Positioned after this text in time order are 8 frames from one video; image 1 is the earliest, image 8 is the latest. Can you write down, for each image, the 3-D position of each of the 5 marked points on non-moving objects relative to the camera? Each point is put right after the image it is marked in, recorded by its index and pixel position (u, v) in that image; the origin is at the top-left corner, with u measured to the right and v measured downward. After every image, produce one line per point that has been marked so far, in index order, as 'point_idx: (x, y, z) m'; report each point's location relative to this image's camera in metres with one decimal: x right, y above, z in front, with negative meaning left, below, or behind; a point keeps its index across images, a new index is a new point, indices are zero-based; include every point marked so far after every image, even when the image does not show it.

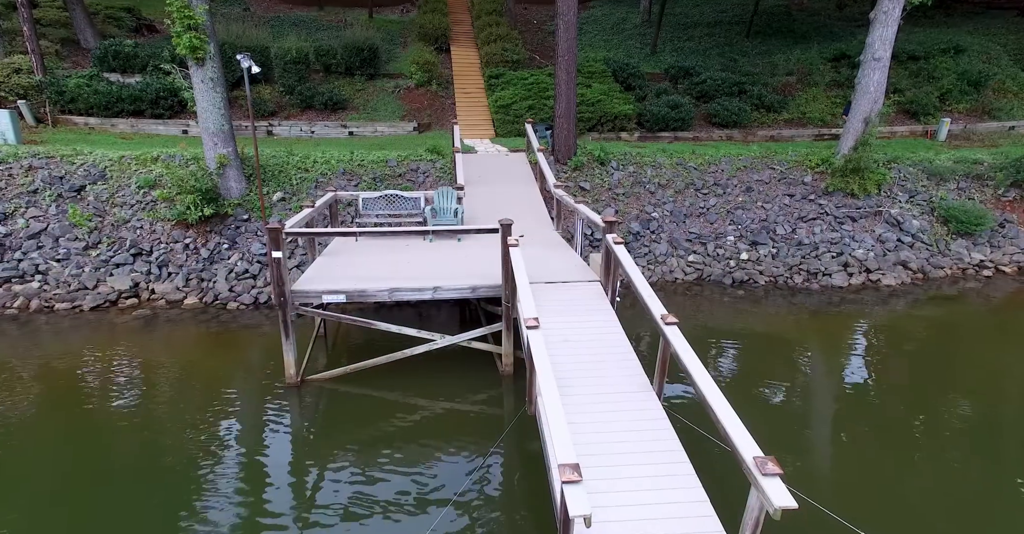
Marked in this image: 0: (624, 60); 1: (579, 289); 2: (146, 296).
0: (+3.3, +6.0, +15.3) m
1: (+0.8, -0.2, +5.8) m
2: (-5.6, -0.4, +8.1) m
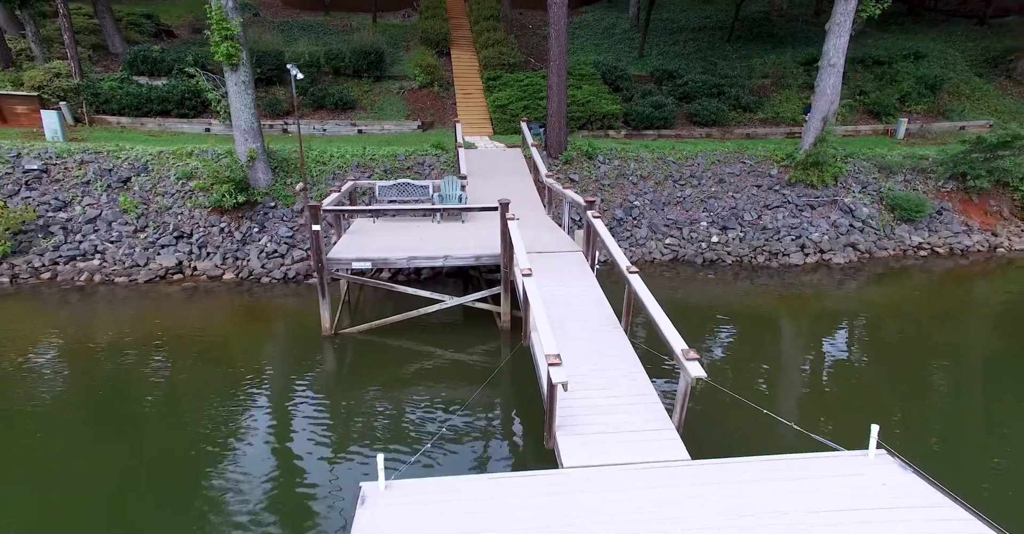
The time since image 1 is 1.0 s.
0: (+3.2, +6.4, +16.5) m
1: (+0.7, +0.1, +7.0) m
2: (-5.6, -0.1, +9.2) m
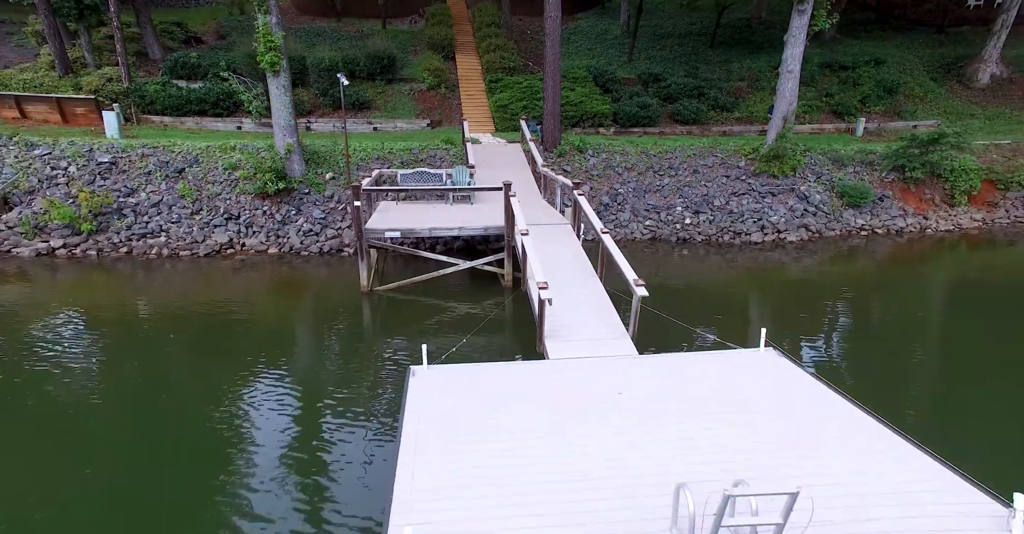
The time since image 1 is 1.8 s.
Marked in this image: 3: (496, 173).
0: (+3.1, +6.9, +18.2) m
1: (+0.7, +0.6, +8.7) m
2: (-5.6, +0.4, +10.9) m
3: (-0.4, +2.1, +11.9) m
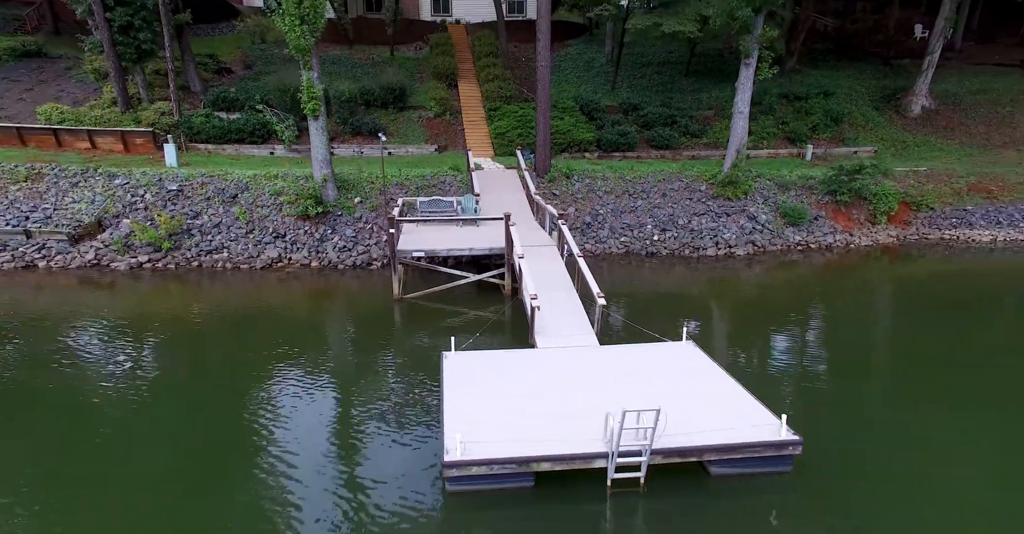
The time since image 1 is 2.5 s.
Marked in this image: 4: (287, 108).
0: (+3.0, +6.7, +20.6) m
1: (+0.7, +0.3, +11.2) m
2: (-5.7, +0.2, +13.3) m
3: (-0.4, +1.9, +14.3) m
4: (-8.0, +5.7, +18.7) m
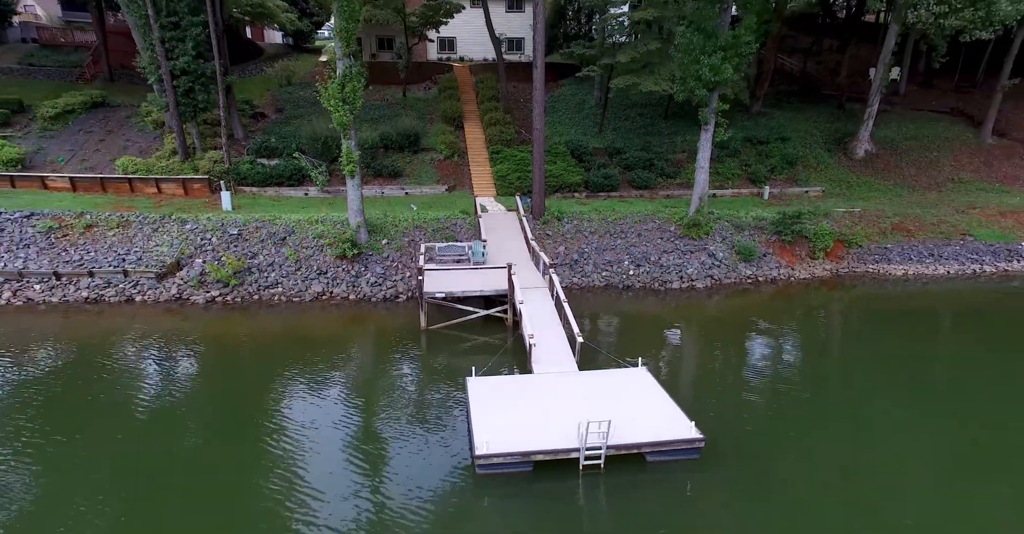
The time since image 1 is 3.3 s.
0: (+3.0, +5.7, +23.7) m
1: (+0.8, -0.6, +14.2) m
2: (-5.6, -0.8, +16.3) m
3: (-0.4, +0.9, +17.4) m
4: (-8.0, +4.7, +21.7) m
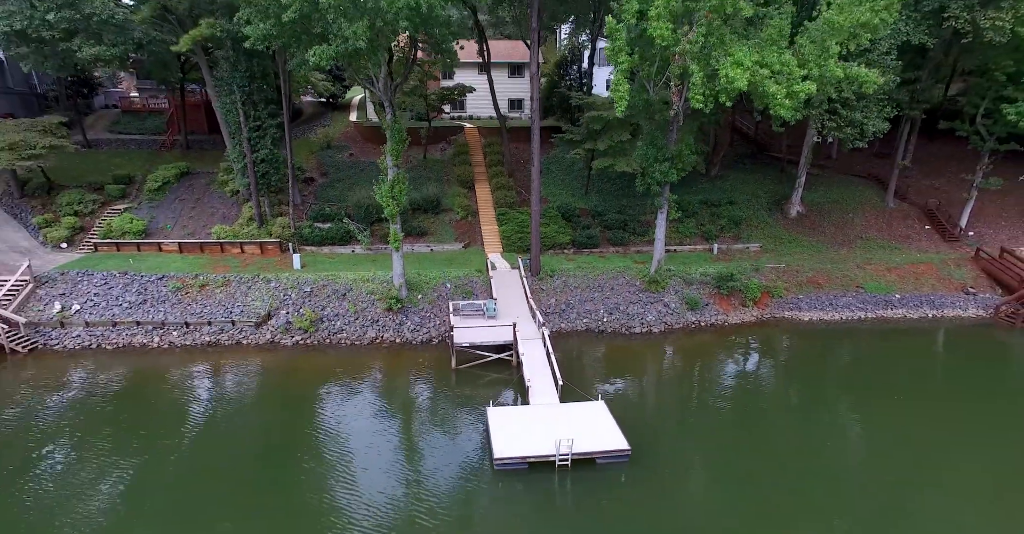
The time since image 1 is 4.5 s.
0: (+3.1, +3.6, +29.5) m
1: (+0.9, -2.8, +20.1) m
2: (-5.5, -3.0, +22.2) m
3: (-0.3, -1.2, +23.2) m
4: (-7.9, +2.6, +27.5) m
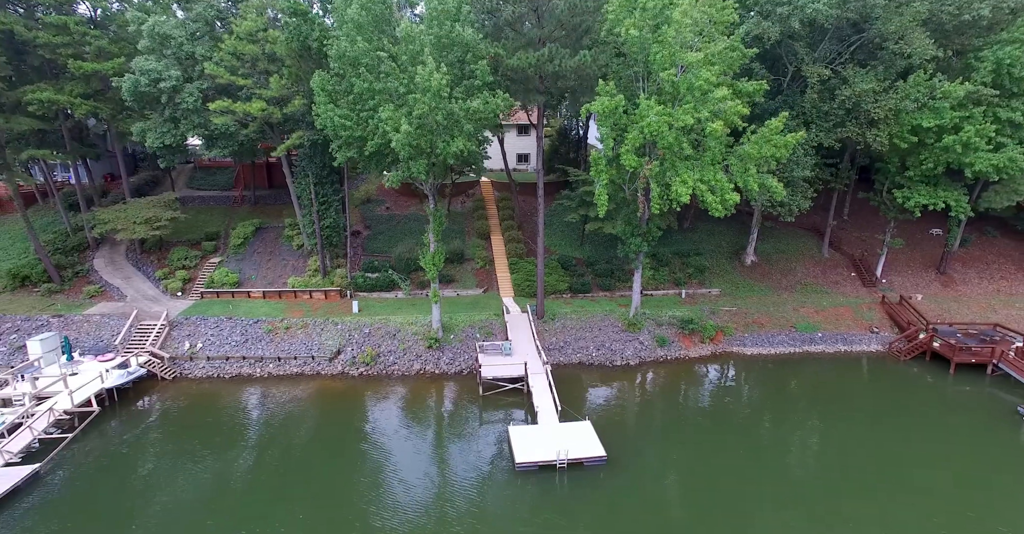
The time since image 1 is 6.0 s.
0: (+3.8, +1.0, +36.6) m
1: (+1.5, -5.4, +27.2) m
2: (-4.9, -5.6, +29.3) m
3: (+0.4, -3.9, +30.3) m
4: (-7.3, 0.0, +34.7) m
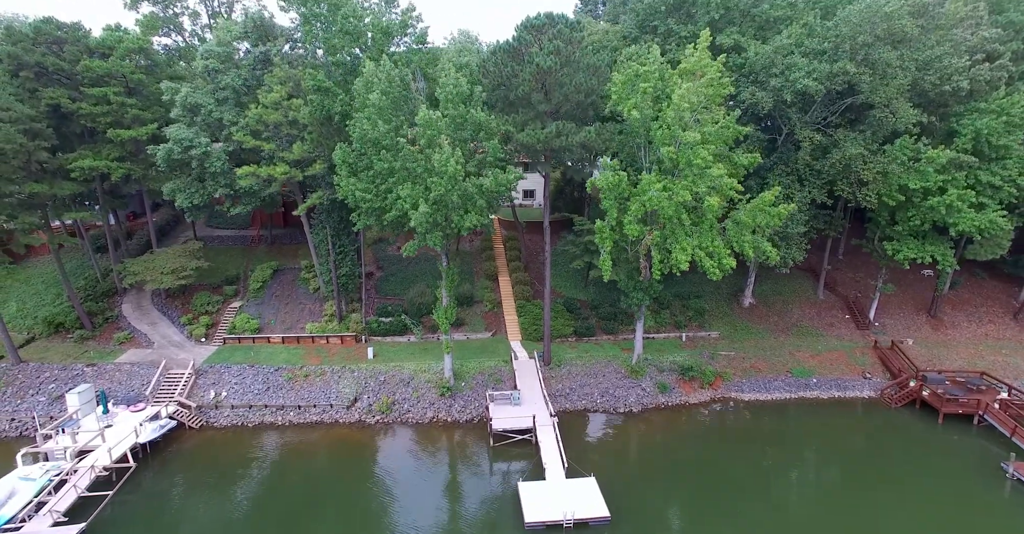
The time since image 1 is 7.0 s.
0: (+4.3, -2.1, +38.1) m
1: (+2.0, -8.4, +28.6) m
2: (-4.4, -8.6, +30.8) m
3: (+0.8, -6.8, +31.8) m
4: (-6.8, -3.1, +36.3) m
